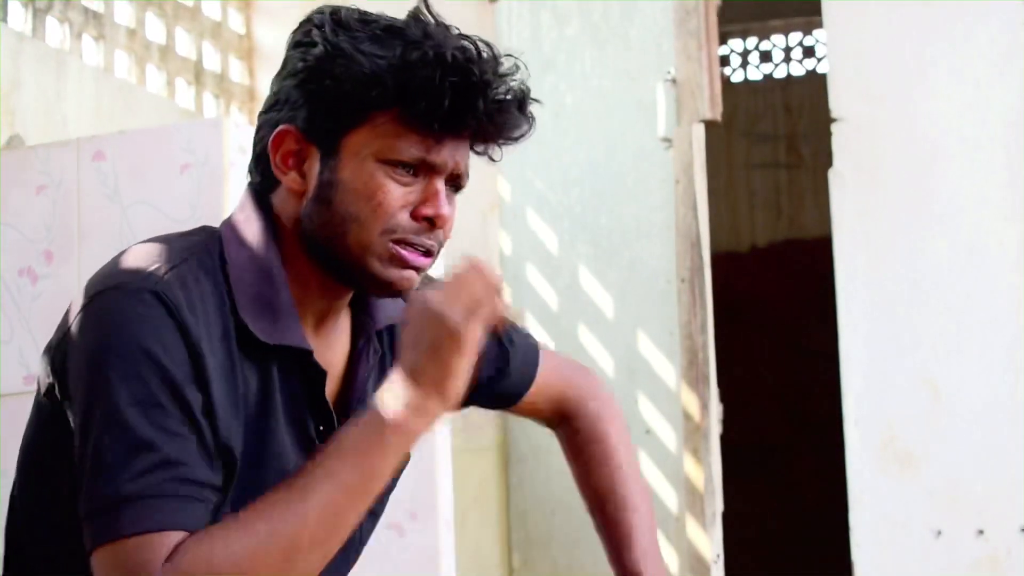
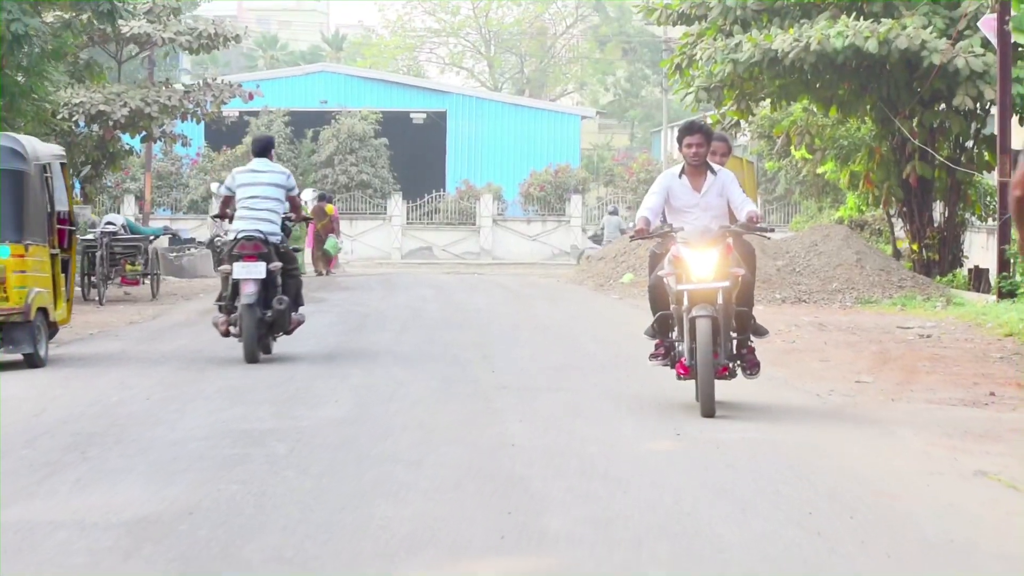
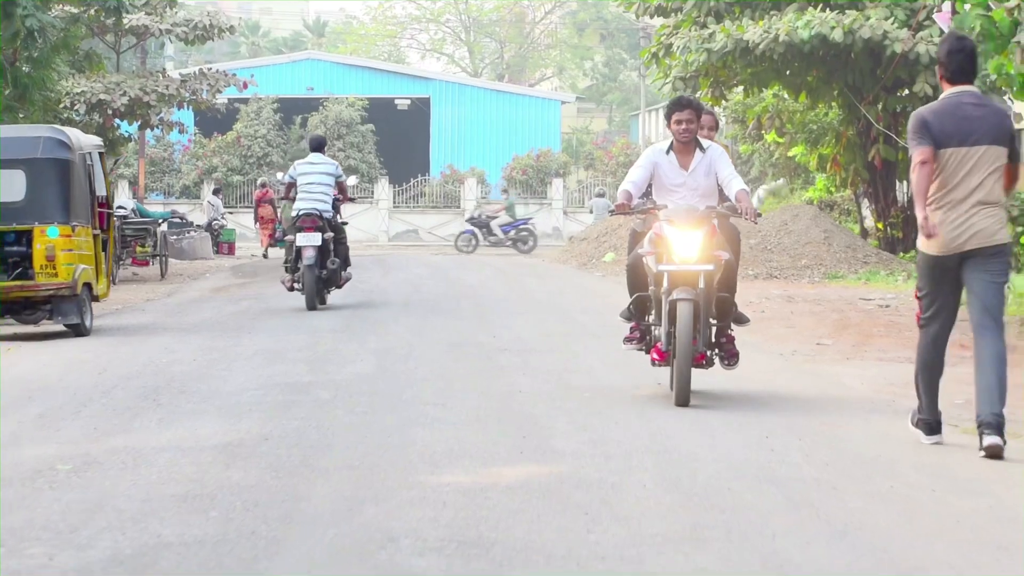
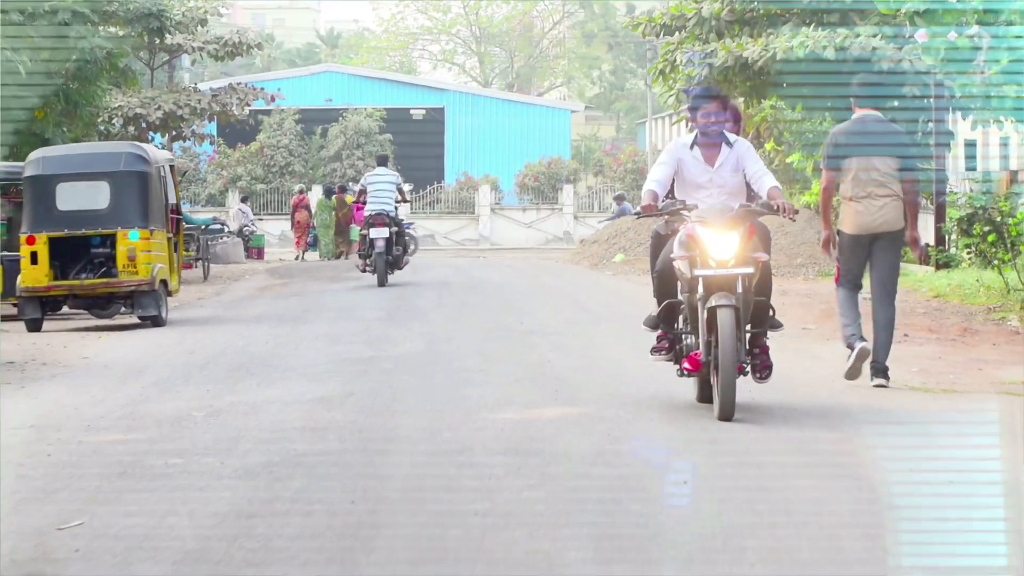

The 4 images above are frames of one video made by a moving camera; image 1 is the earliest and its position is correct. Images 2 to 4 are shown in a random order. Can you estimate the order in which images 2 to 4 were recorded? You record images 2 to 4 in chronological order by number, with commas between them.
2, 3, 4
